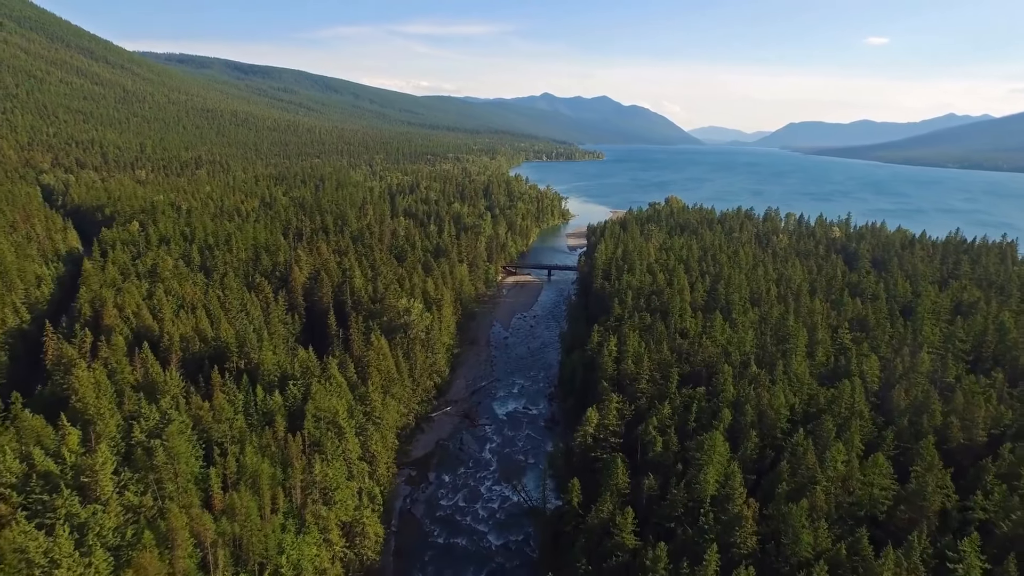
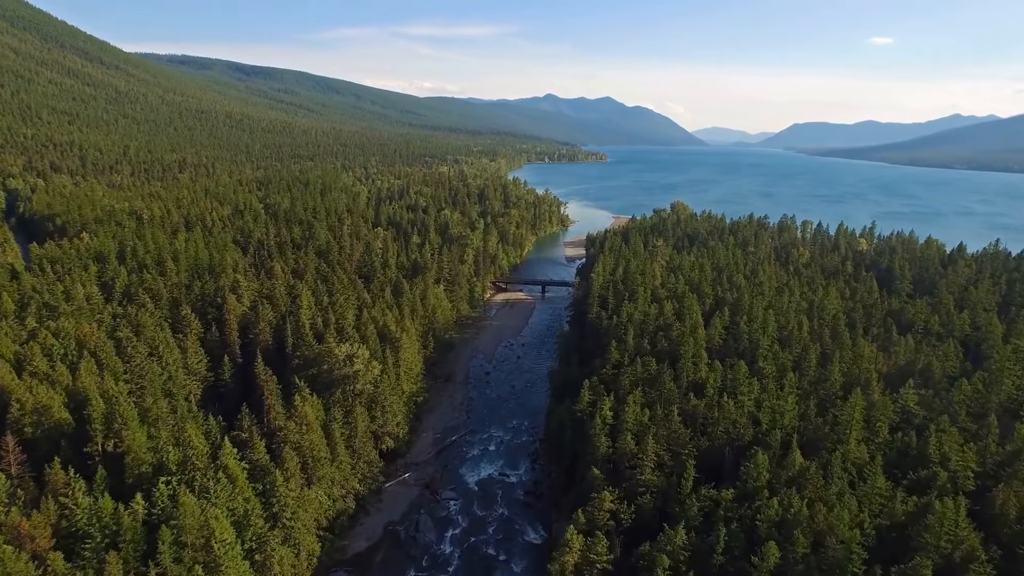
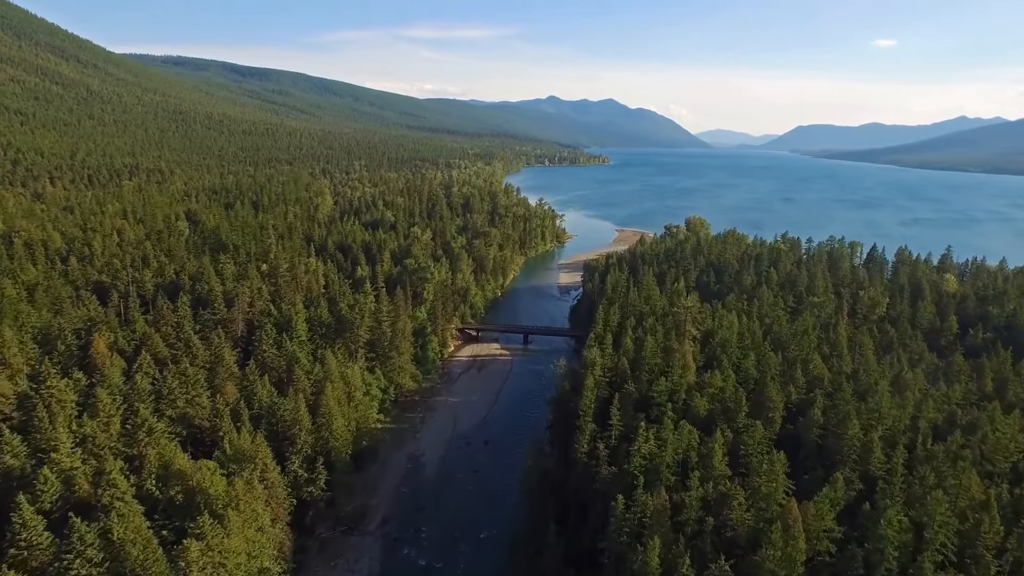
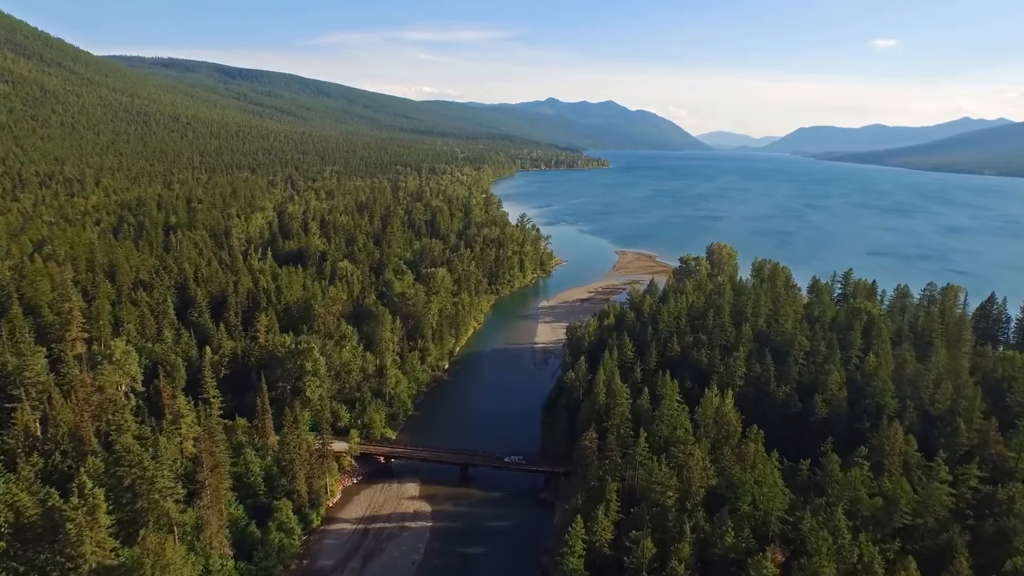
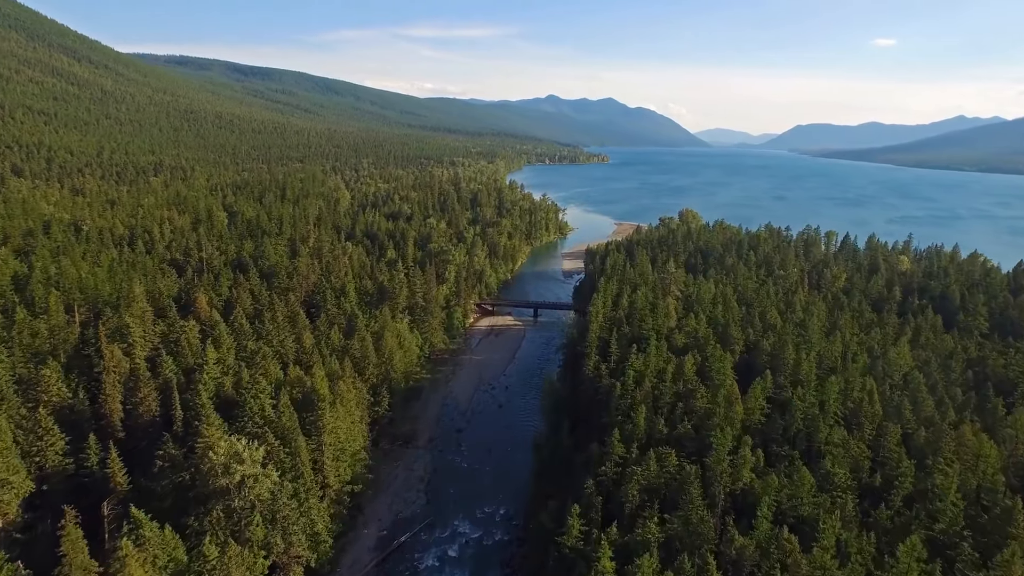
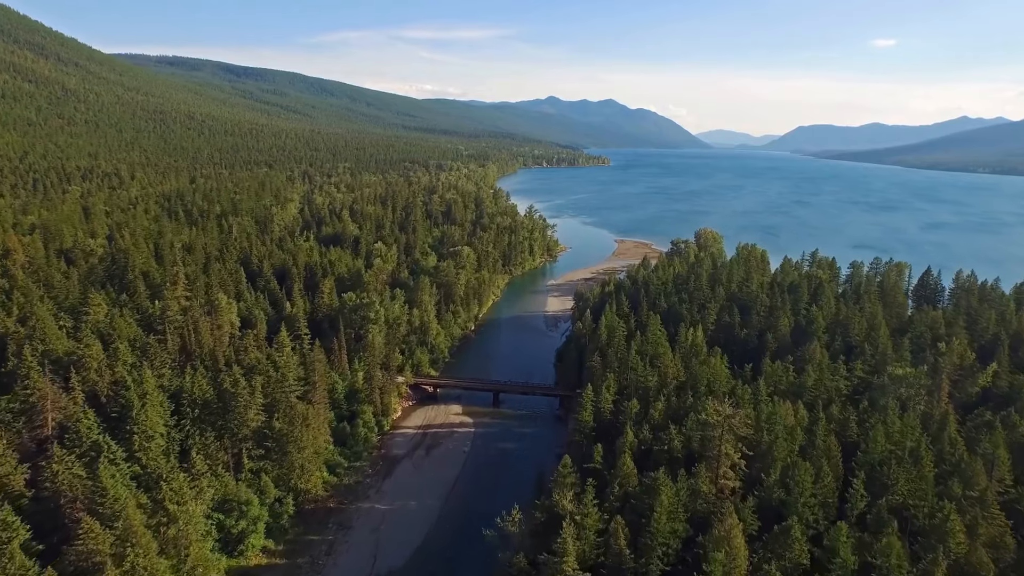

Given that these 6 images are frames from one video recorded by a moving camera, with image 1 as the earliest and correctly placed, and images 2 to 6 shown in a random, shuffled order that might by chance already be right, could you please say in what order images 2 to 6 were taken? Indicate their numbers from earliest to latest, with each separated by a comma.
2, 5, 3, 6, 4
